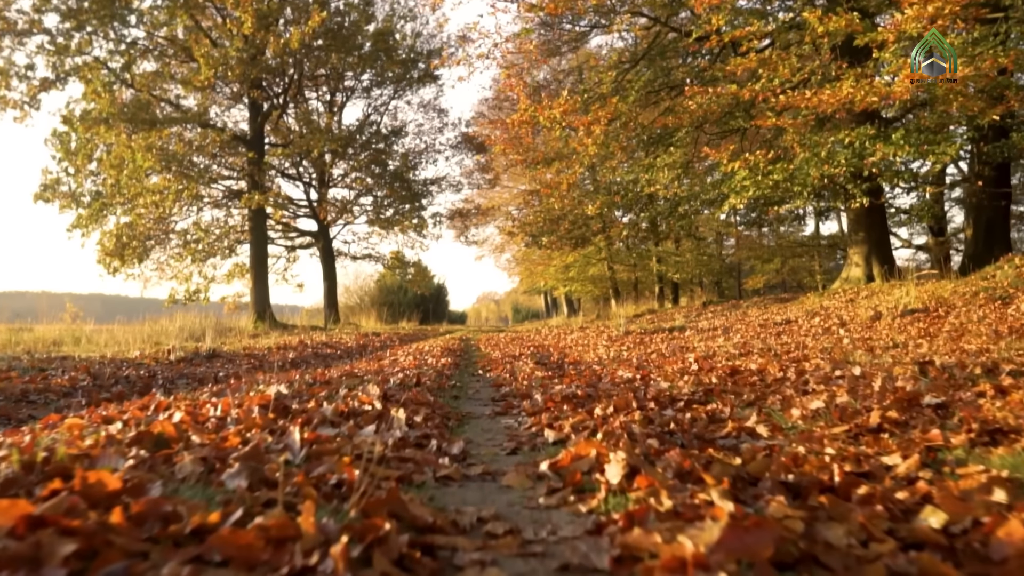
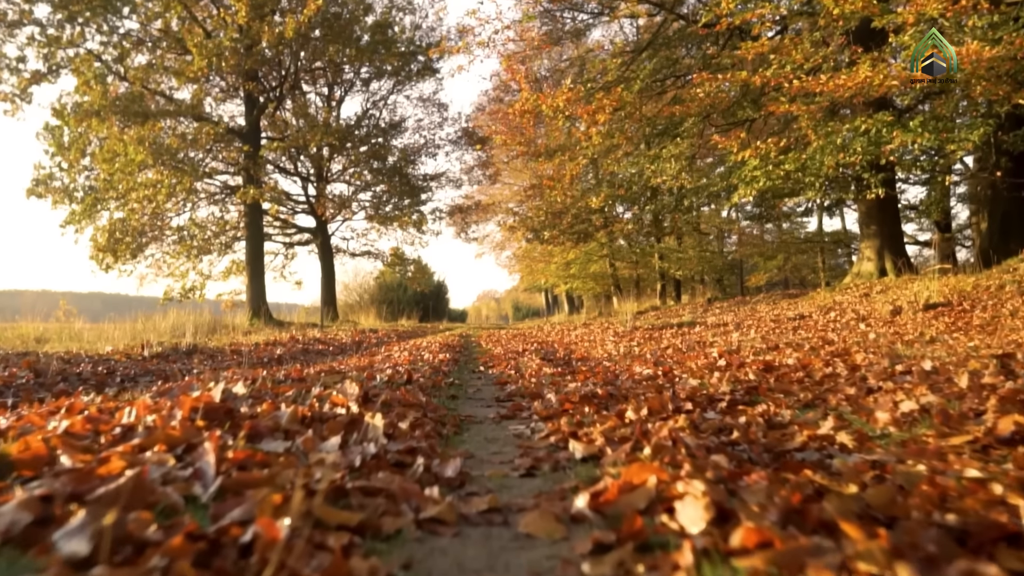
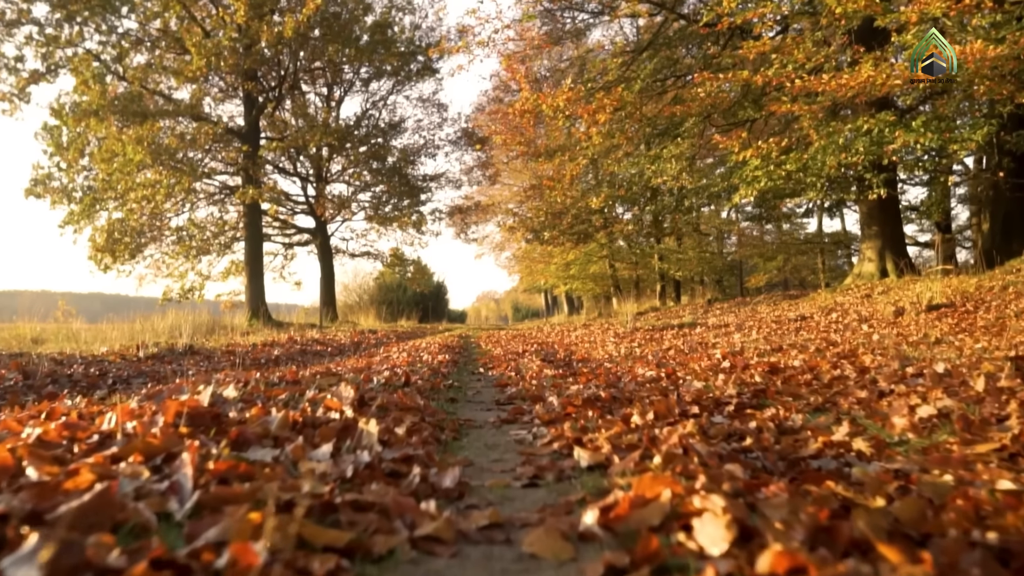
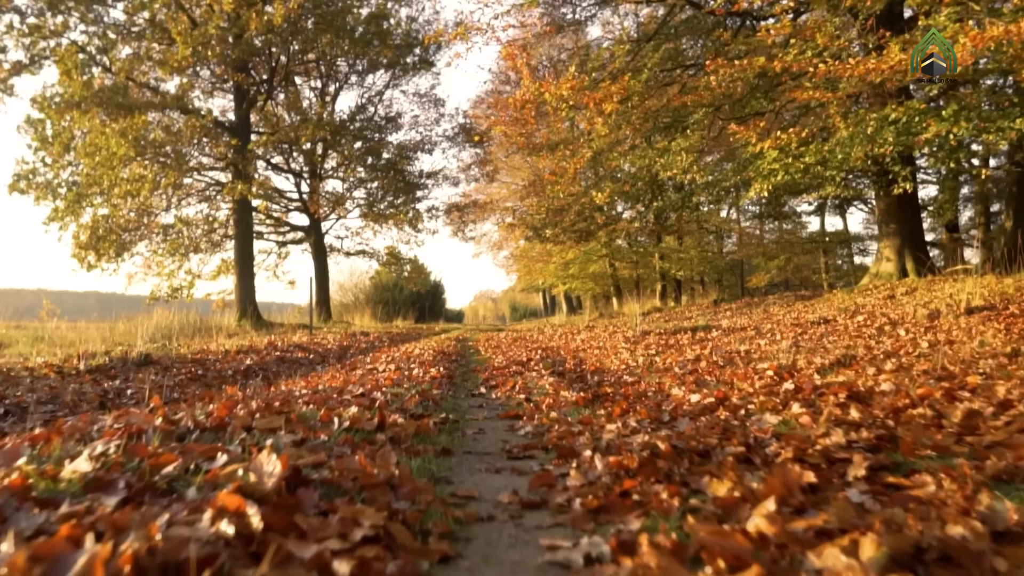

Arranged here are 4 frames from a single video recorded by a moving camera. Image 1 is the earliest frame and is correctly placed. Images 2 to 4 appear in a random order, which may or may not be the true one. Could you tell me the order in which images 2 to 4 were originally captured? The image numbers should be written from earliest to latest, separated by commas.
2, 3, 4
